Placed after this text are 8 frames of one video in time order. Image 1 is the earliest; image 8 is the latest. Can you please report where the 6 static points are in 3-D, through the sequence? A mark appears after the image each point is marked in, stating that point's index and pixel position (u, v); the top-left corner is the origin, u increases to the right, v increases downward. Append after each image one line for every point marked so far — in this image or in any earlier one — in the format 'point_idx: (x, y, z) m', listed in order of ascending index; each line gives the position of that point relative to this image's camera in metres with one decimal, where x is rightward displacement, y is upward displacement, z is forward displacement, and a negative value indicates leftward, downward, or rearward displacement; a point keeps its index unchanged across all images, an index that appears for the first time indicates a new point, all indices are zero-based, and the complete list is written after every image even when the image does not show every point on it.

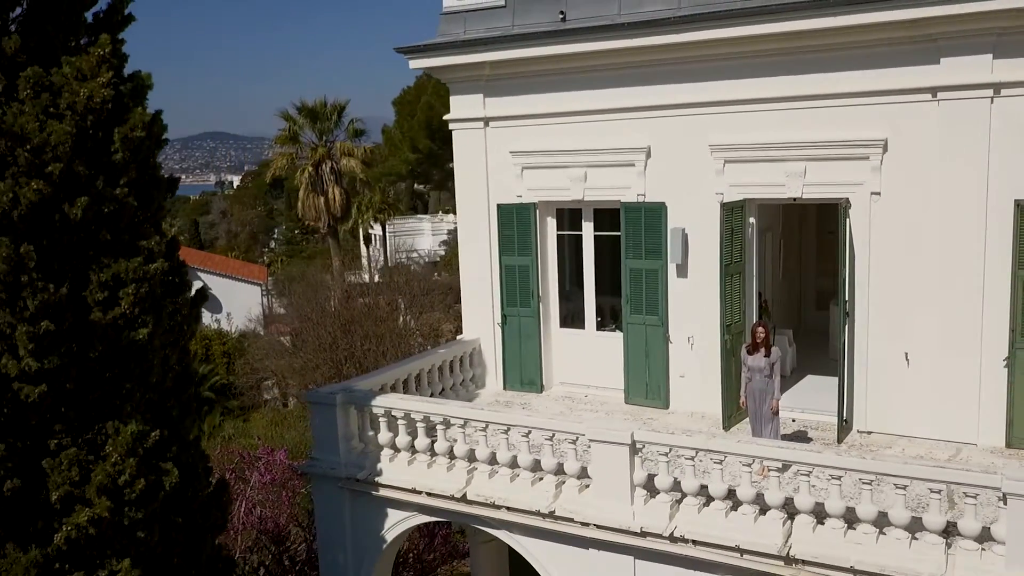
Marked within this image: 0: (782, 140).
0: (+2.4, +1.3, +8.3) m
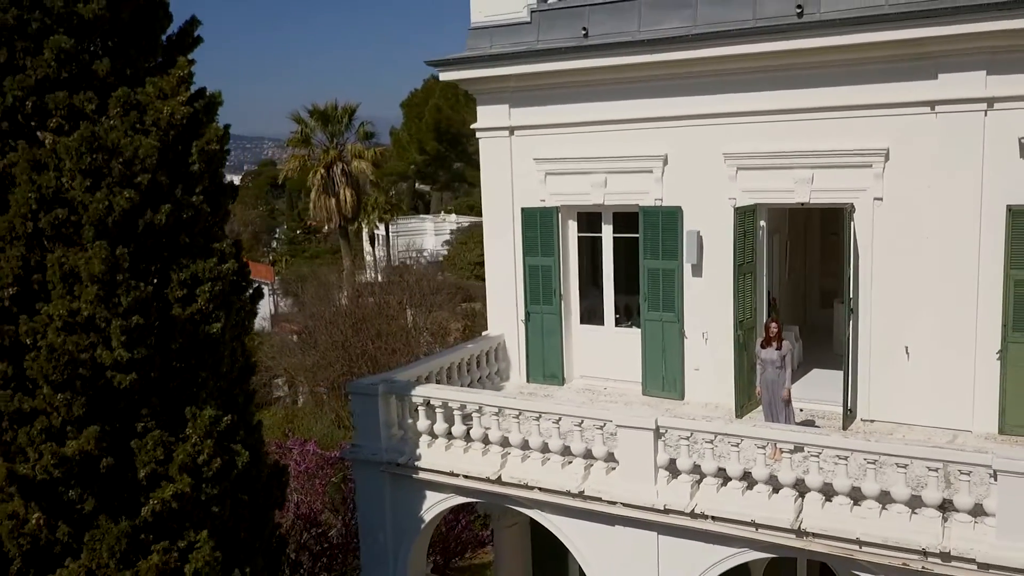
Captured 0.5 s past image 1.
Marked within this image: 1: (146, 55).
0: (+2.7, +1.3, +8.9) m
1: (-2.6, +1.7, +6.5) m
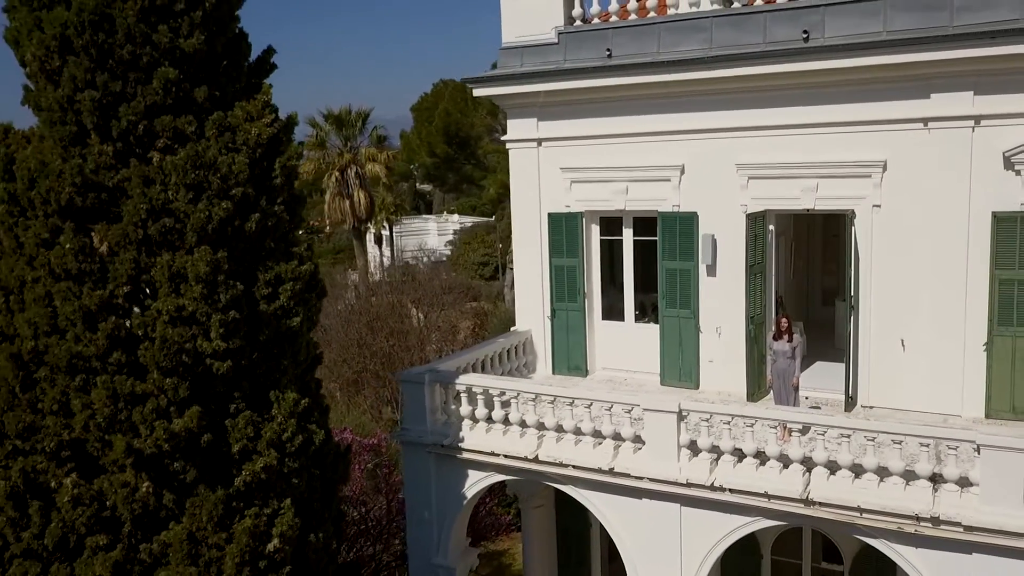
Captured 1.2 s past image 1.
0: (+3.1, +1.4, +9.8) m
1: (-2.3, +1.7, +7.4) m
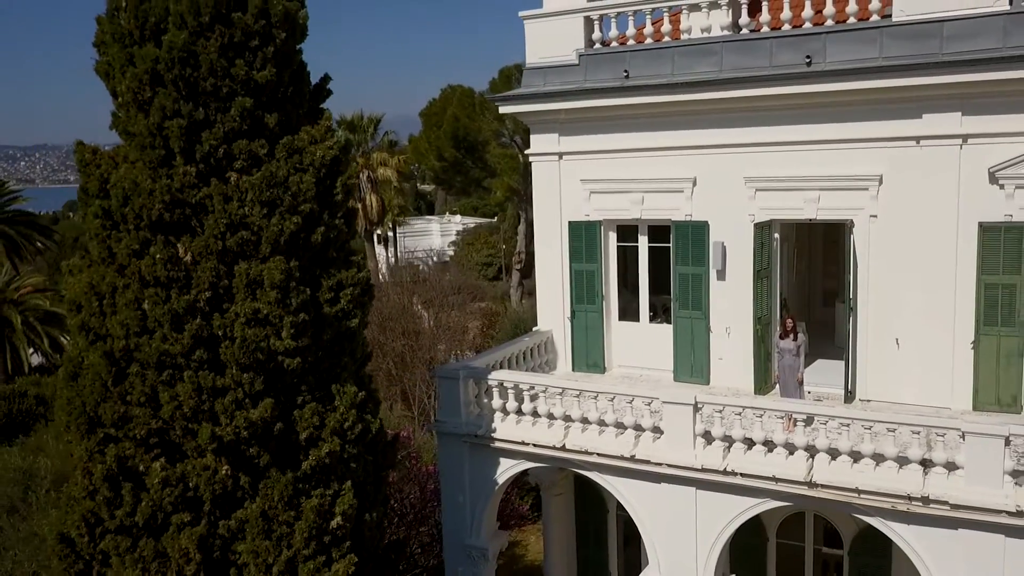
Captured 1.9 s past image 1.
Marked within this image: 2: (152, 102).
0: (+3.4, +1.3, +10.7) m
1: (-1.9, +1.6, +8.3) m
2: (-3.0, +1.5, +7.6) m
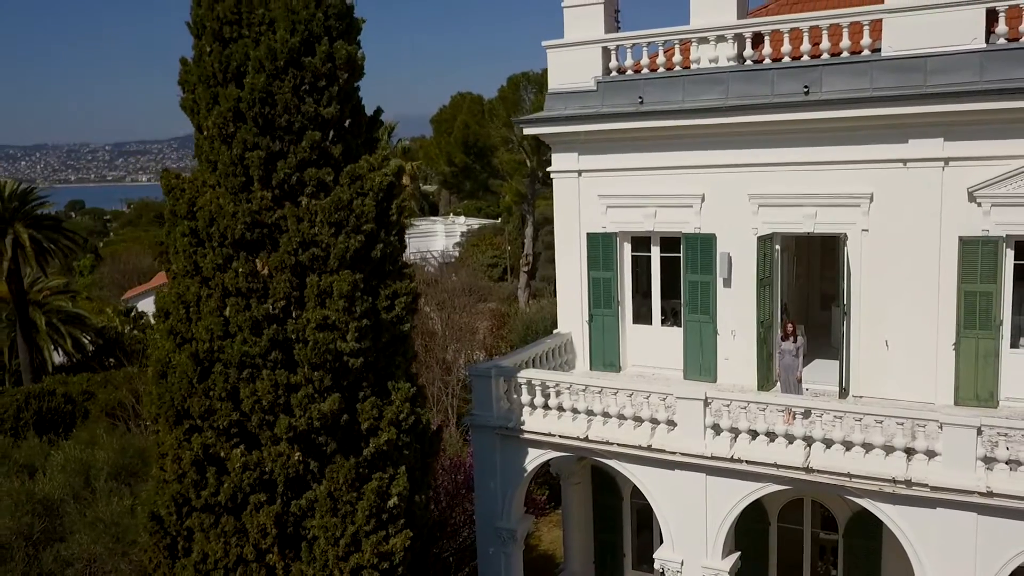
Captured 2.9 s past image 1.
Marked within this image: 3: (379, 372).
0: (+3.7, +1.2, +11.8) m
1: (-1.6, +1.6, +9.4) m
2: (-2.7, +1.5, +8.8) m
3: (-1.4, -0.9, +9.4) m
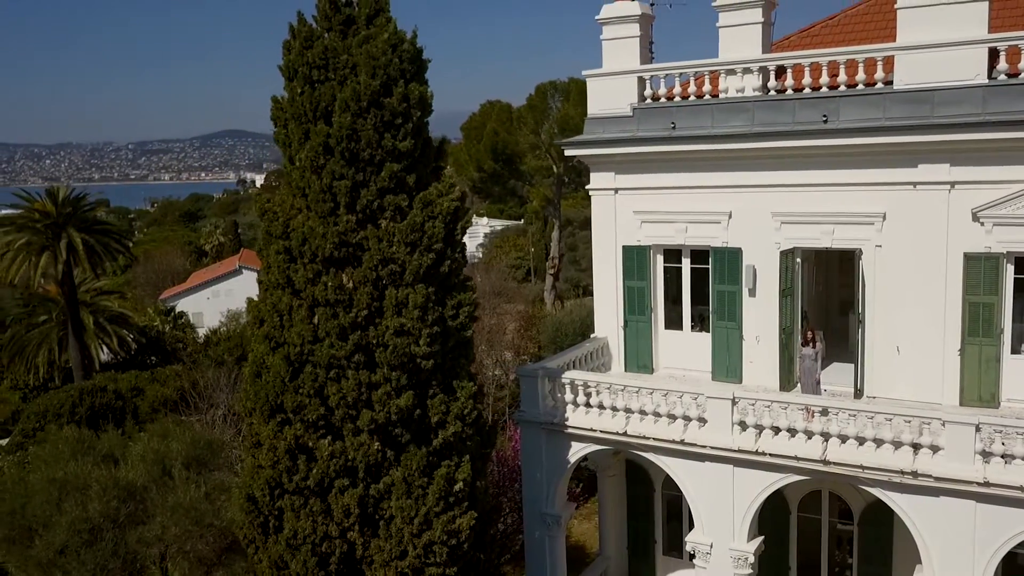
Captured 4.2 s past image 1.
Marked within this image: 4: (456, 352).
0: (+4.4, +1.1, +13.0) m
1: (-1.0, +1.4, +10.7) m
2: (-2.1, +1.3, +10.1) m
3: (-0.8, -1.0, +10.7) m
4: (-0.7, -0.8, +10.8) m
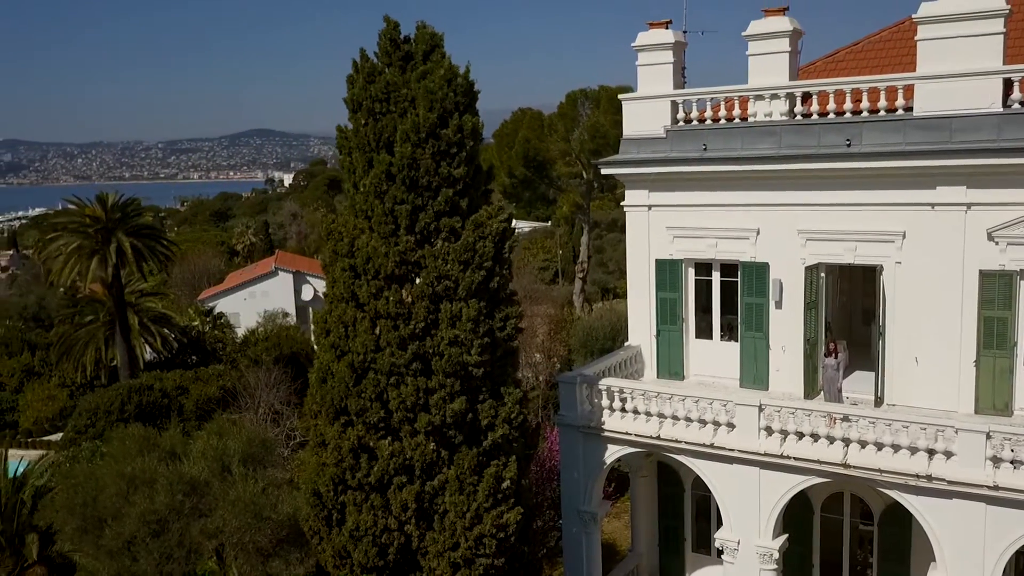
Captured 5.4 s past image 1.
0: (+5.0, +0.9, +13.8) m
1: (-0.4, +1.2, +11.7) m
2: (-1.5, +1.2, +11.1) m
3: (-0.2, -1.2, +11.7) m
4: (-0.1, -0.9, +11.7) m
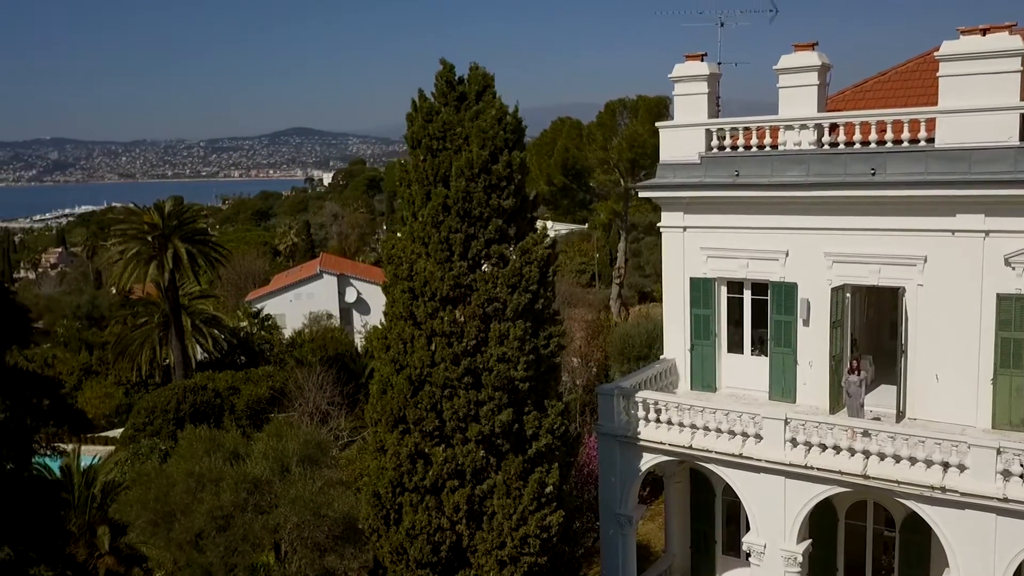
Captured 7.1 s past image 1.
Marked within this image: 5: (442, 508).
0: (+5.7, +0.6, +14.6) m
1: (+0.2, +1.0, +12.7) m
2: (-0.9, +0.9, +12.2) m
3: (+0.4, -1.5, +12.7) m
4: (+0.5, -1.2, +12.8) m
5: (-1.0, -3.0, +12.4) m
